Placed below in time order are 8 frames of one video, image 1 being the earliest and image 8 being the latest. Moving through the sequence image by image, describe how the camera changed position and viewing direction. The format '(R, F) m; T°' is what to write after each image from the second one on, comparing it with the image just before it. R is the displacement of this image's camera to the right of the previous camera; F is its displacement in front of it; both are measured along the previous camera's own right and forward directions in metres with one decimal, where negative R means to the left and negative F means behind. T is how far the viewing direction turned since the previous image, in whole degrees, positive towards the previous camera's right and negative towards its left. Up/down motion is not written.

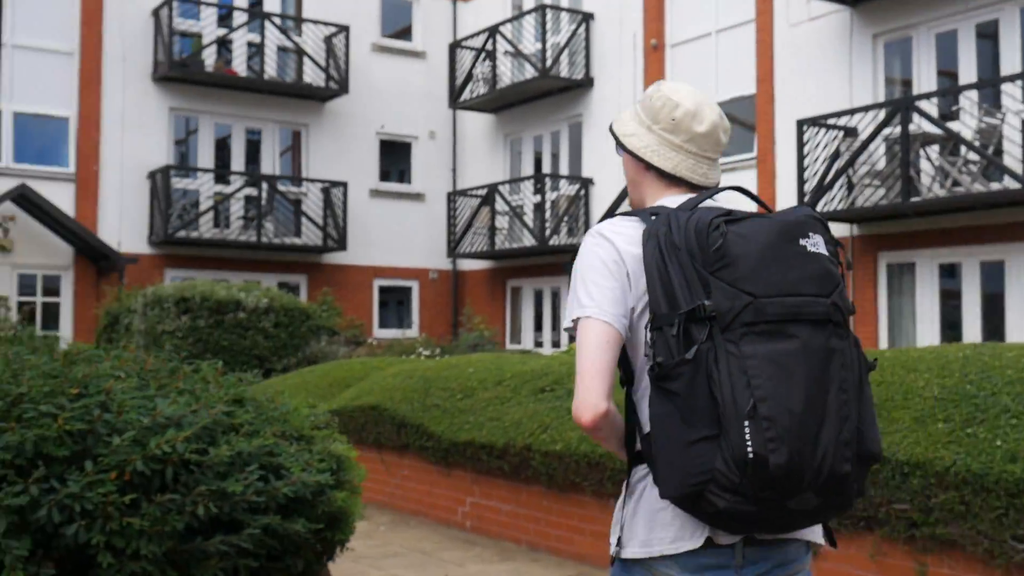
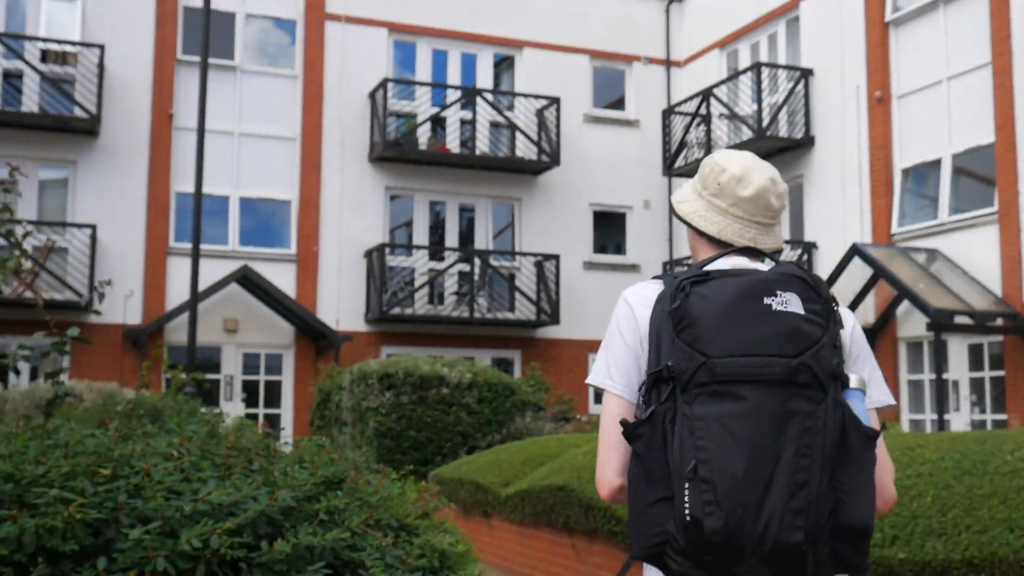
(+0.2, +0.6) m; -11°
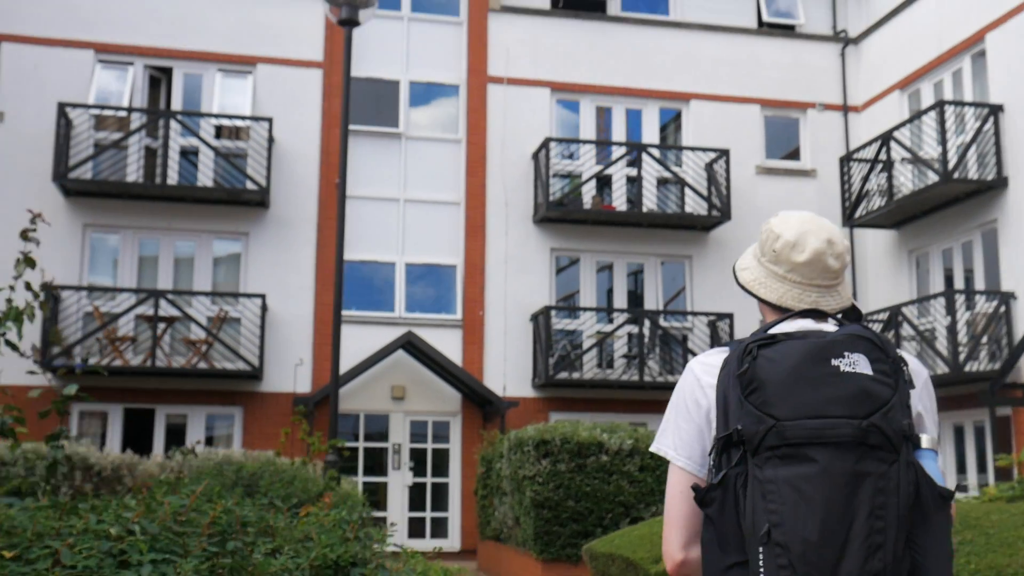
(+0.3, +0.6) m; -9°
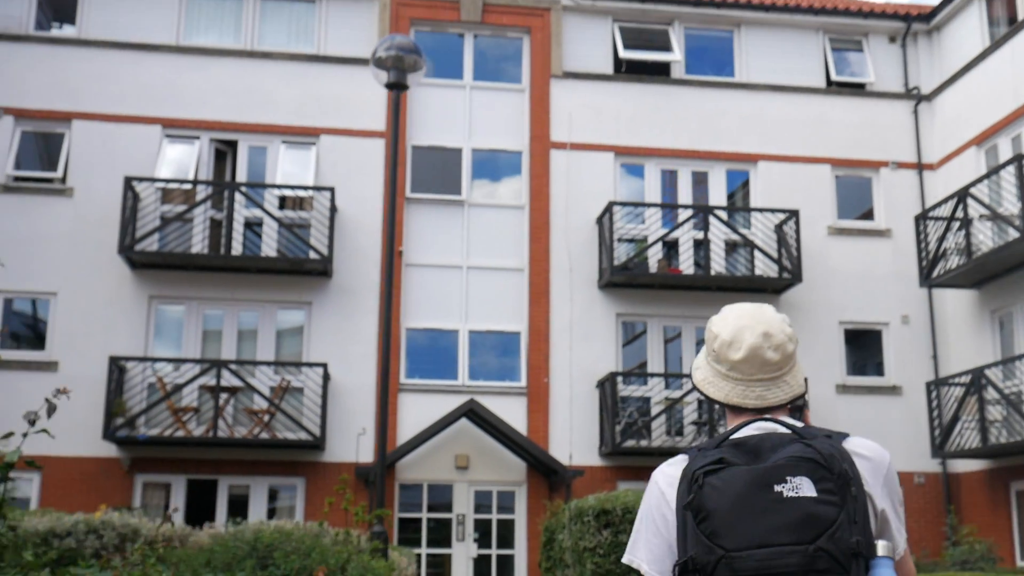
(+0.2, +0.3) m; -4°
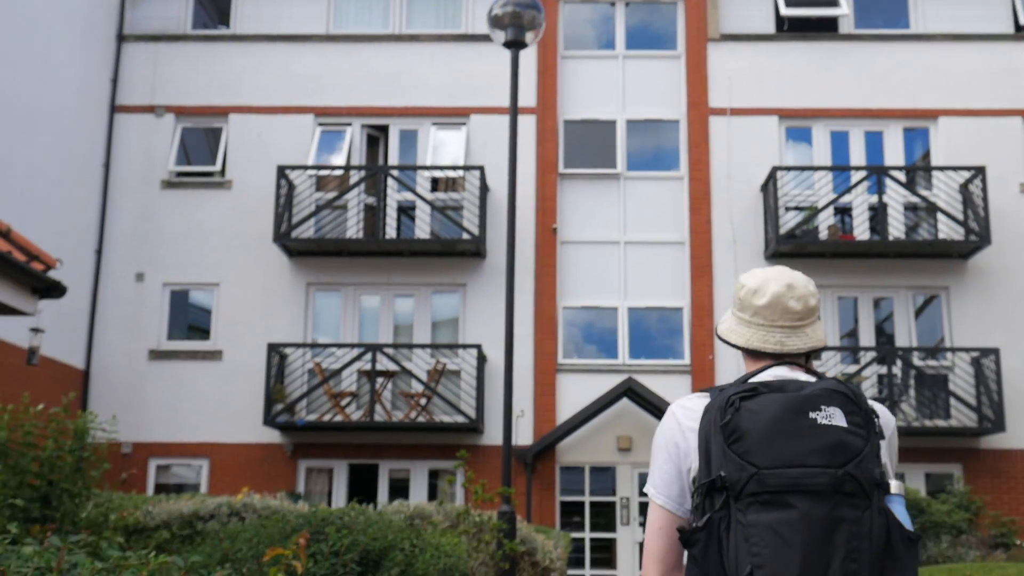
(+0.5, +0.6) m; -9°
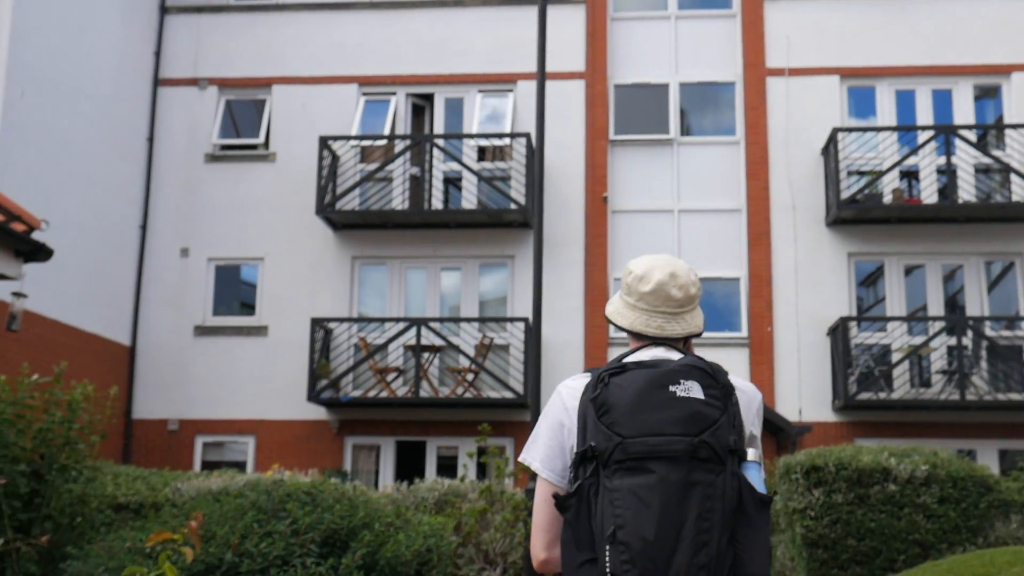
(+0.3, +0.5) m; -3°
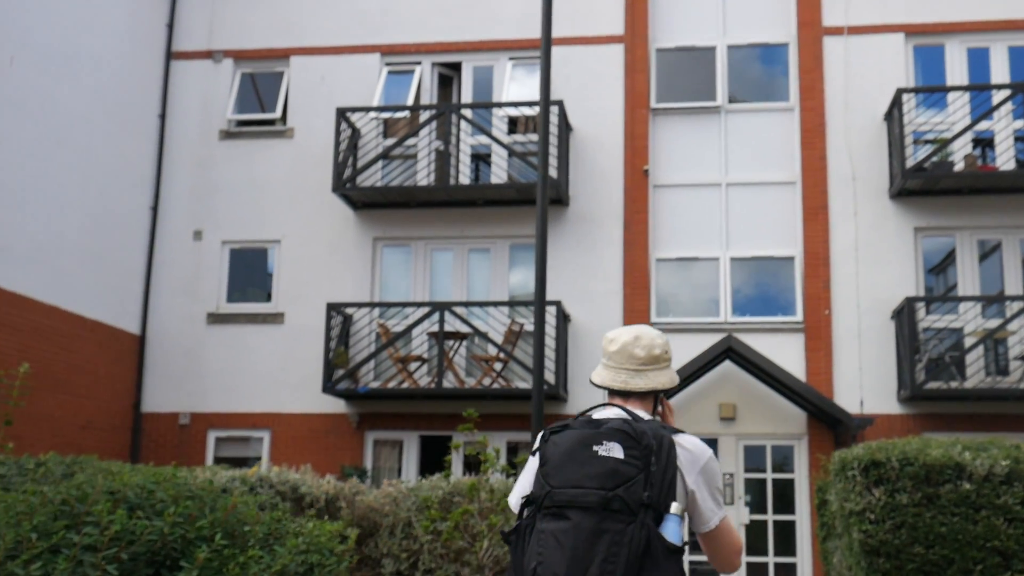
(+0.4, +1.3) m; -3°
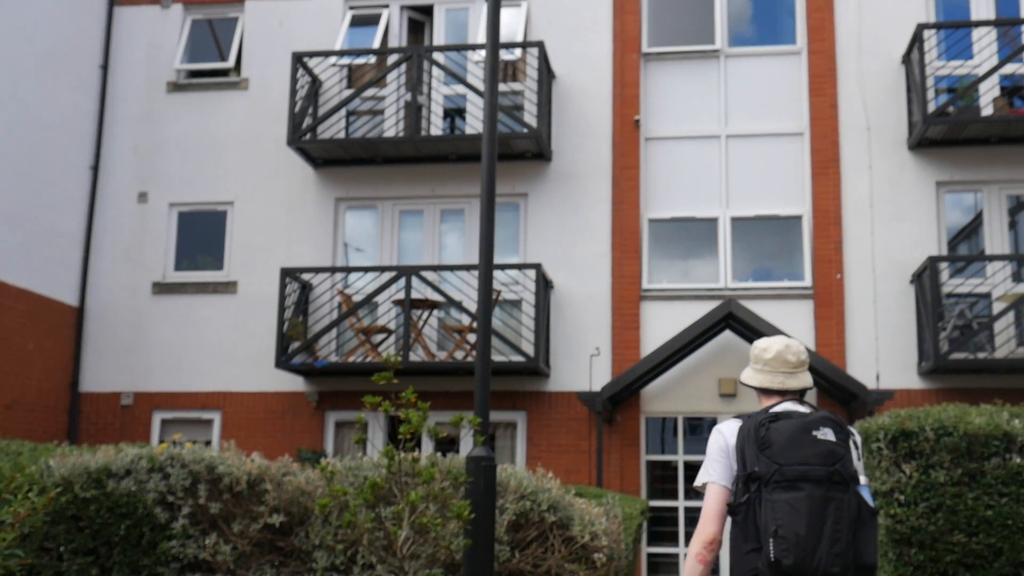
(+0.3, +1.5) m; 0°
